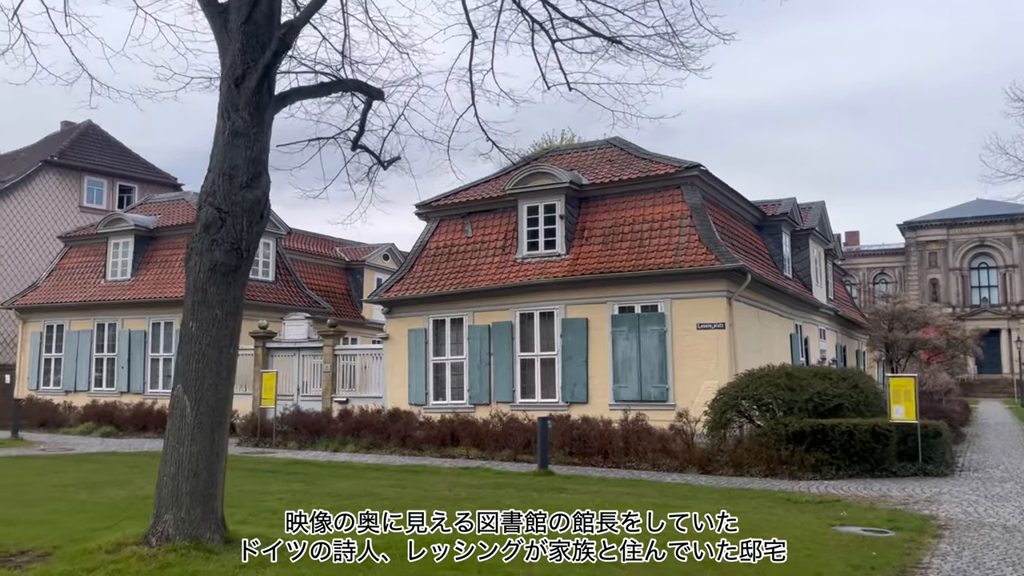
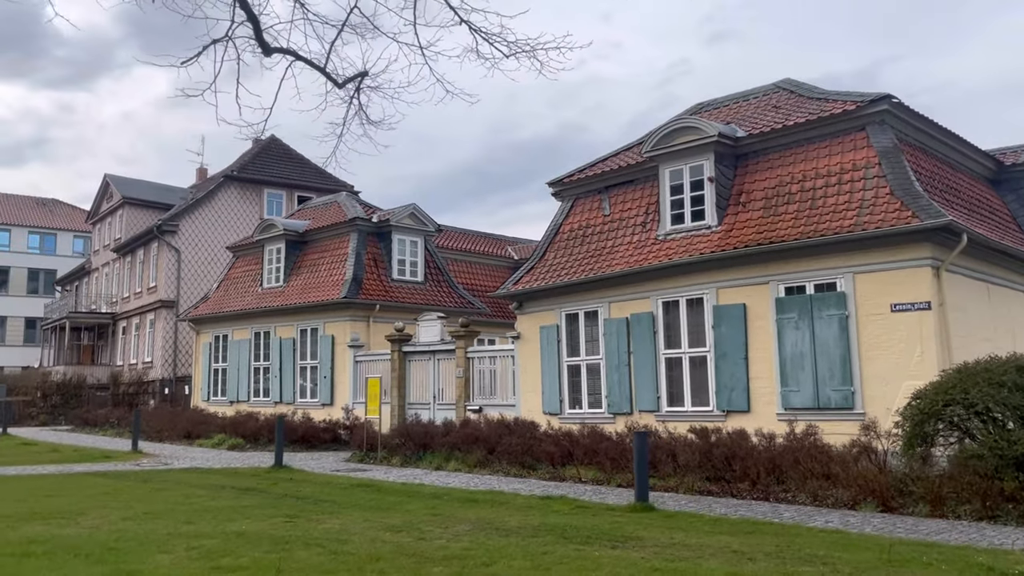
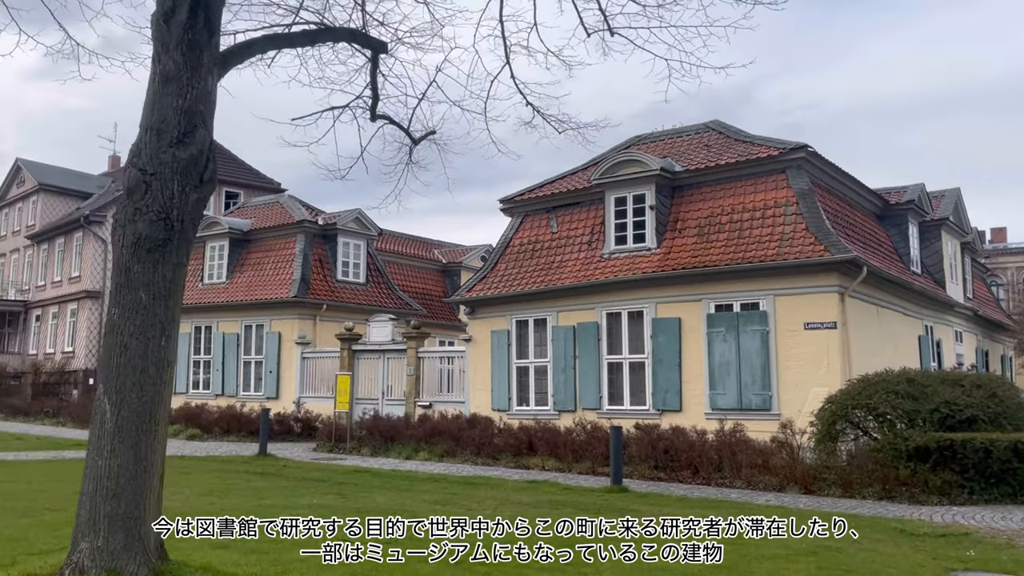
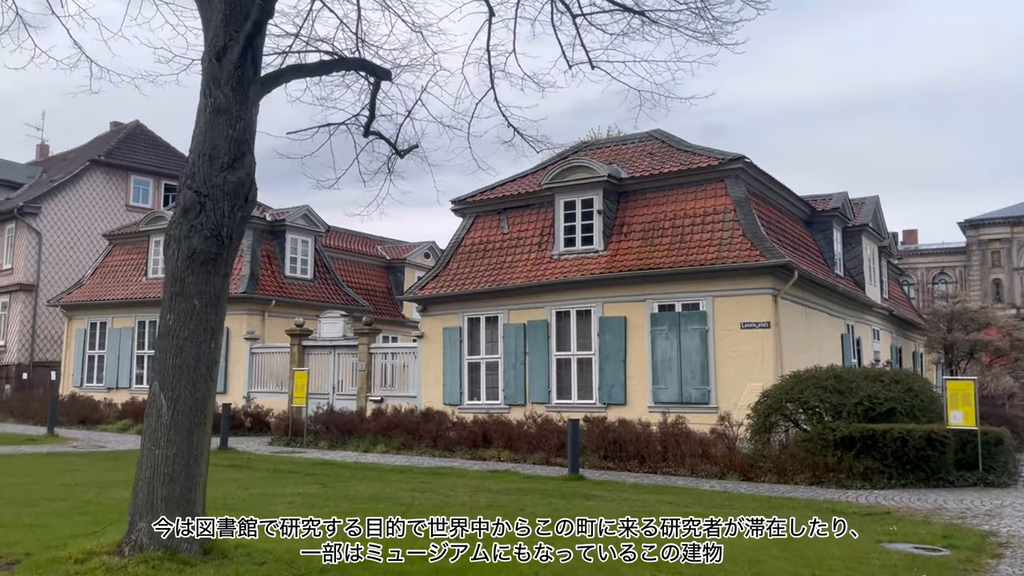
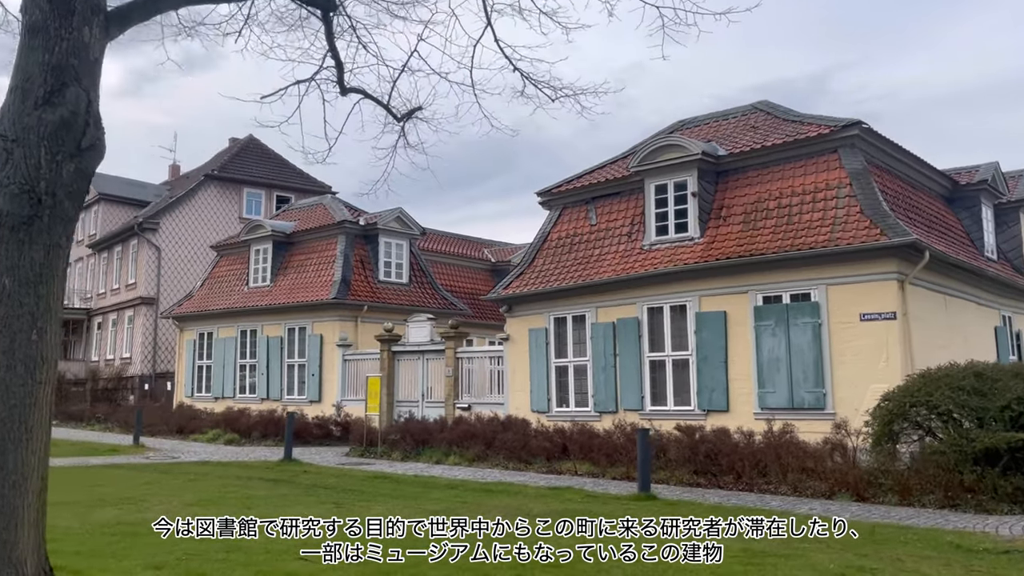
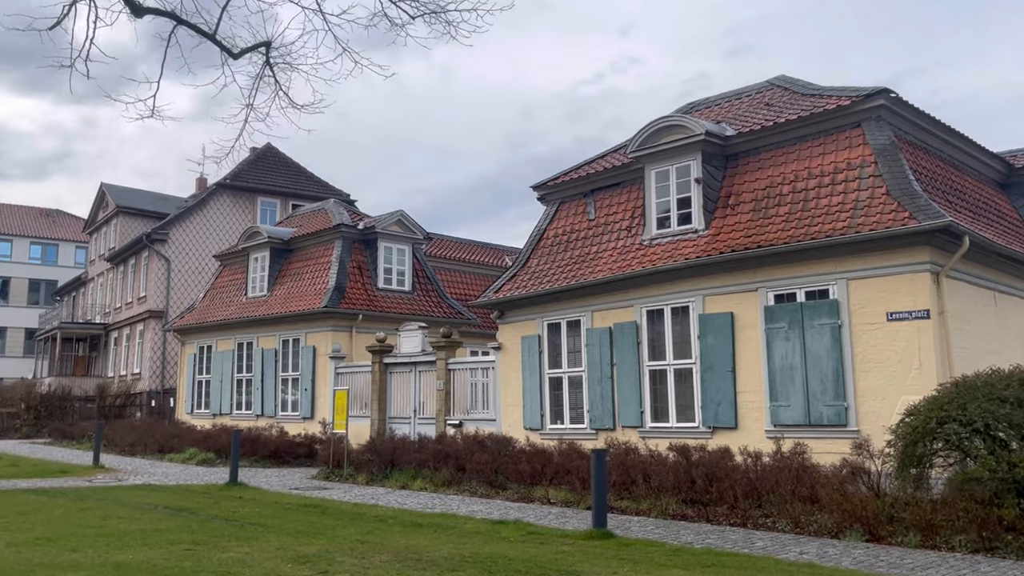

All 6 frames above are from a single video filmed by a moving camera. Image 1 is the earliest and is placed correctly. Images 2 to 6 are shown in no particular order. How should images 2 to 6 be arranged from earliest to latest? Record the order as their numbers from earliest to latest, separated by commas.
4, 3, 5, 2, 6
